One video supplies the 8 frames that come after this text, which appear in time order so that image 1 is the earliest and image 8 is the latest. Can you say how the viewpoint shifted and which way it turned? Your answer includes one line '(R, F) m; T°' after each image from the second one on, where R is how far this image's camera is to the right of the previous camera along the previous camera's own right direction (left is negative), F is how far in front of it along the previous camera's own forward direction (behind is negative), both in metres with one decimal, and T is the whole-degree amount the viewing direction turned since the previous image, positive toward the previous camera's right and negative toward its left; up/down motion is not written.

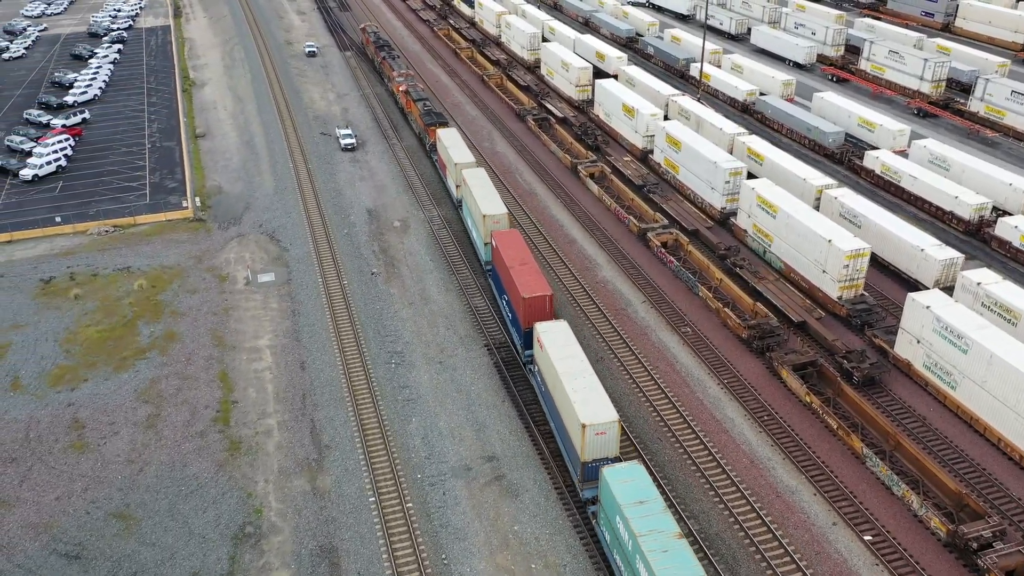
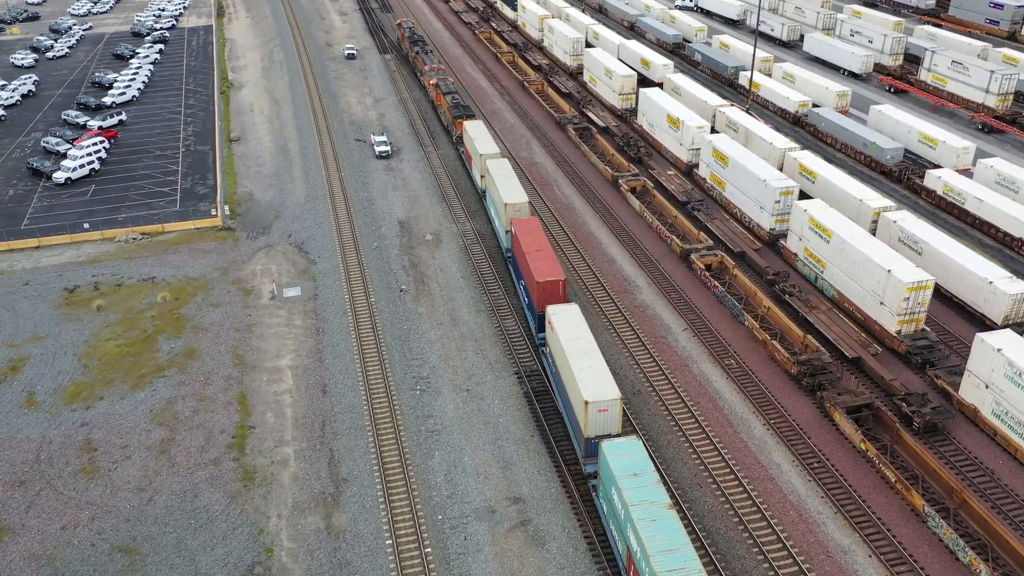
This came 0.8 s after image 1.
(+0.2, +1.9) m; -3°
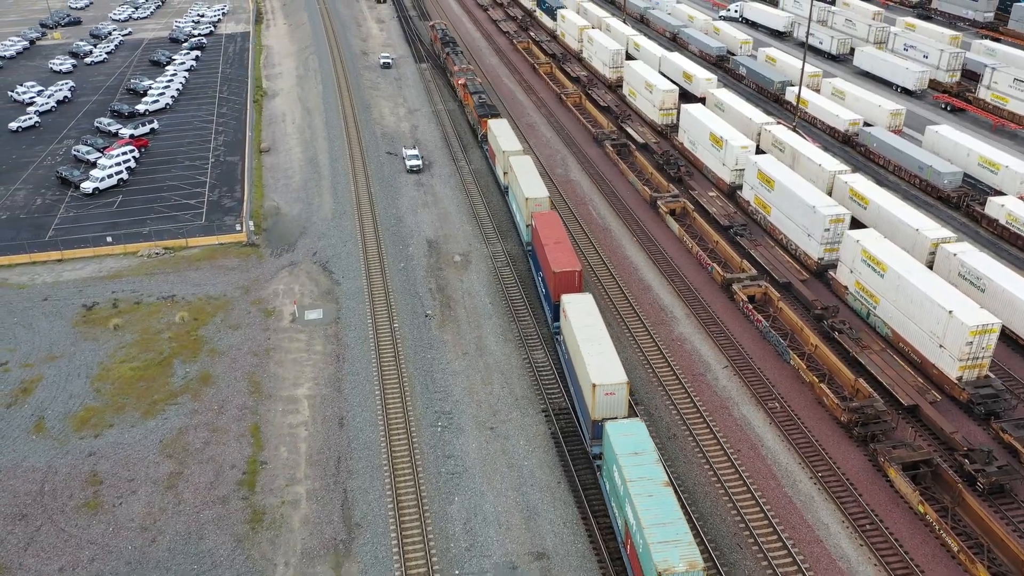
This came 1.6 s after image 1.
(+0.2, +1.9) m; -2°
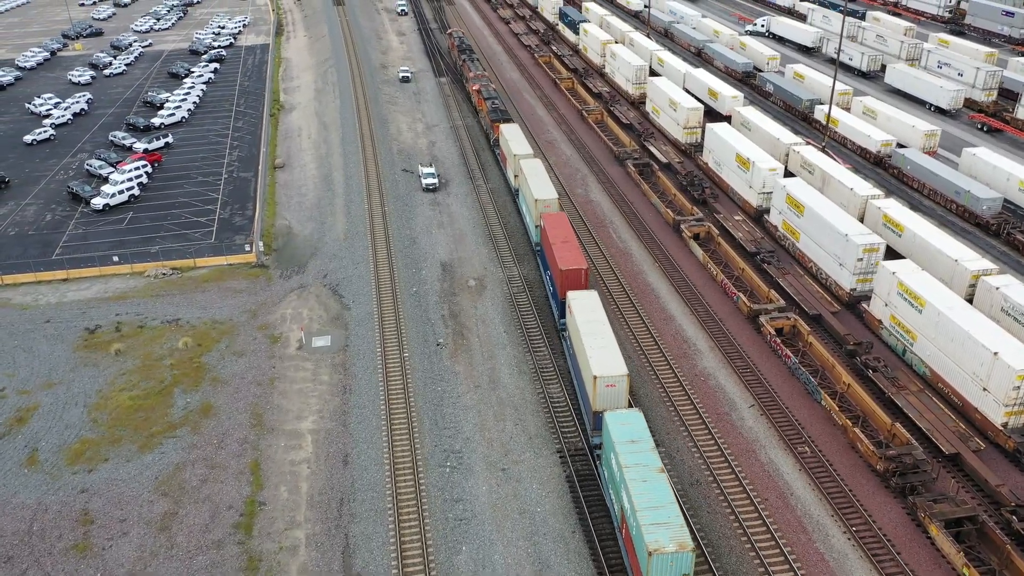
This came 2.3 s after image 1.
(+0.2, +1.6) m; -1°
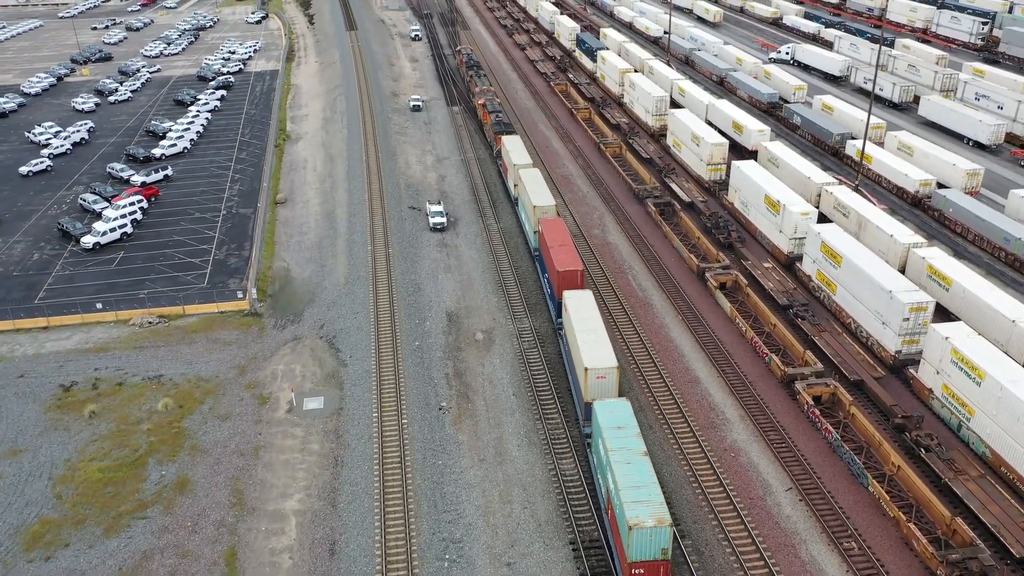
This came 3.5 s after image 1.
(+0.2, +3.1) m; -1°
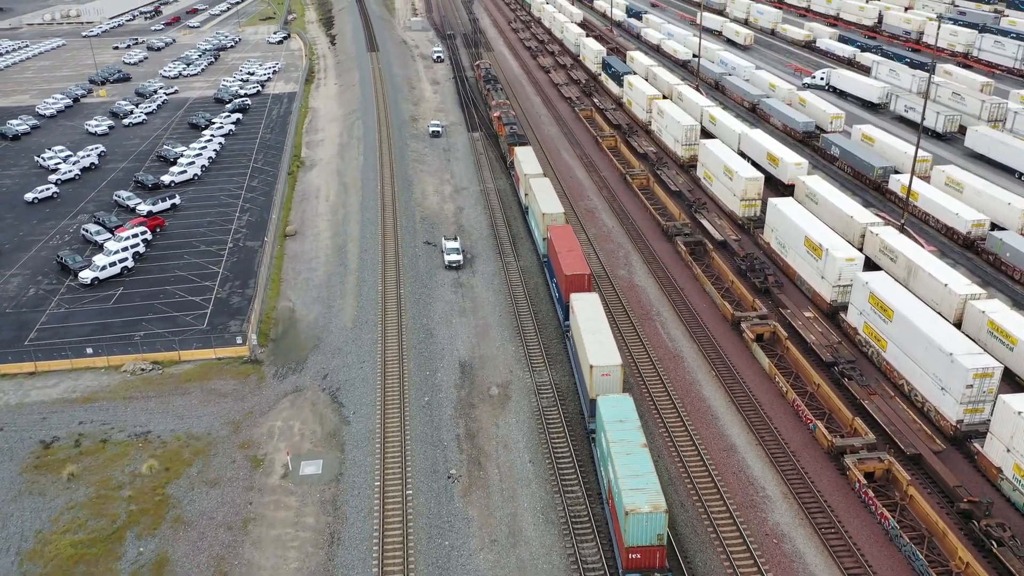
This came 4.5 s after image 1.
(+0.1, +3.0) m; -2°
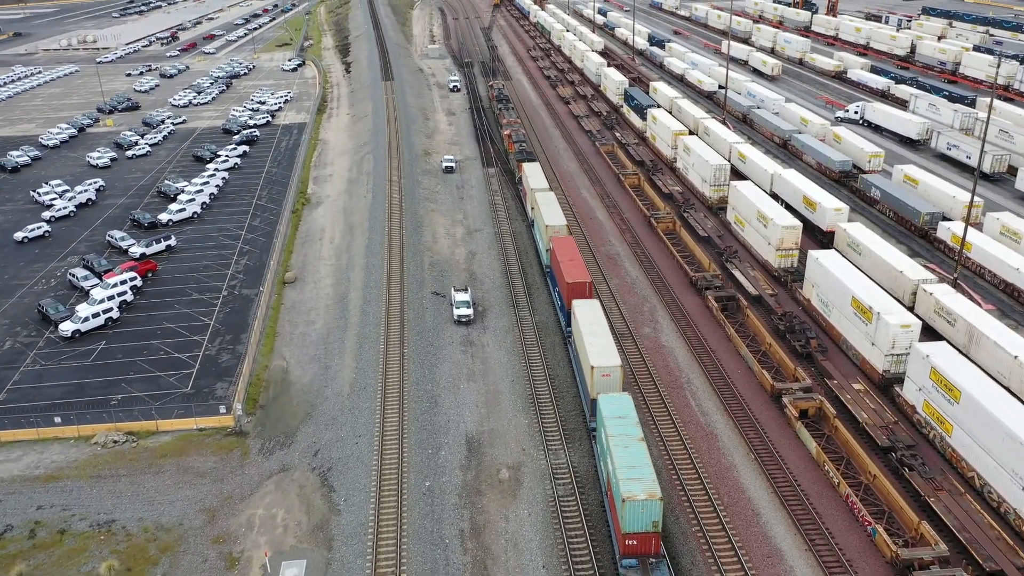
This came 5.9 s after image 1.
(+0.1, +3.8) m; -1°
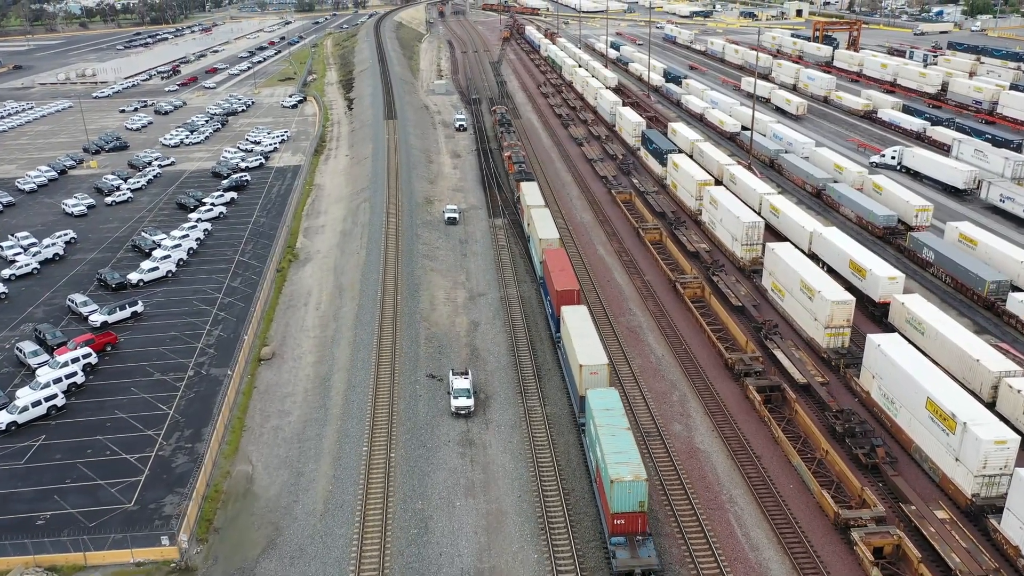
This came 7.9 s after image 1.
(0.0, +6.0) m; -1°
